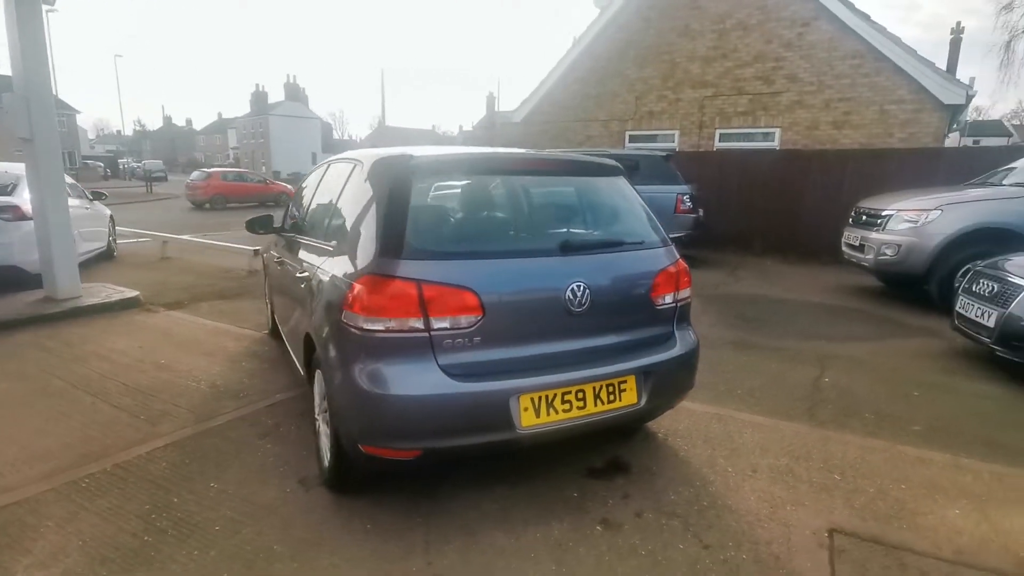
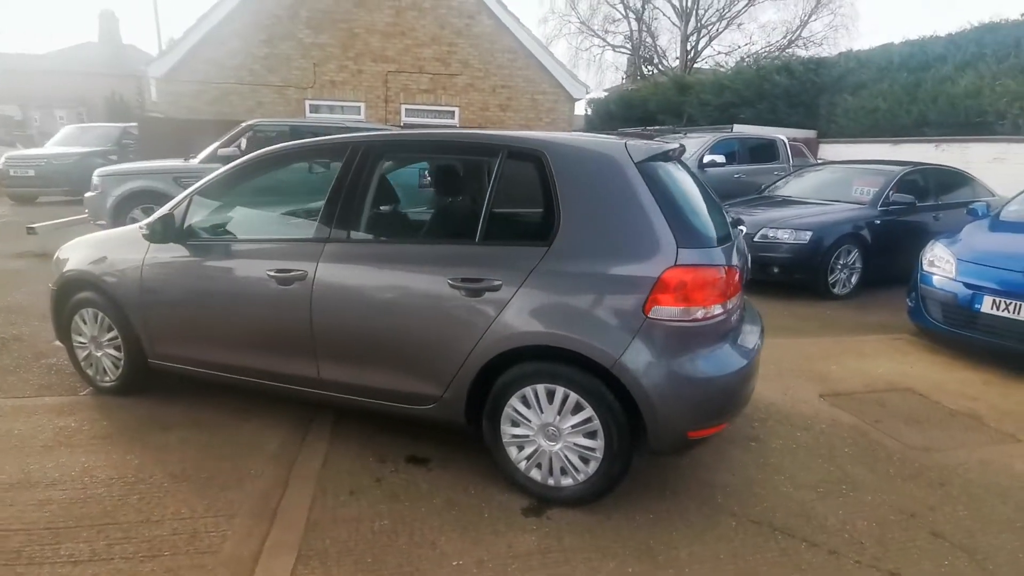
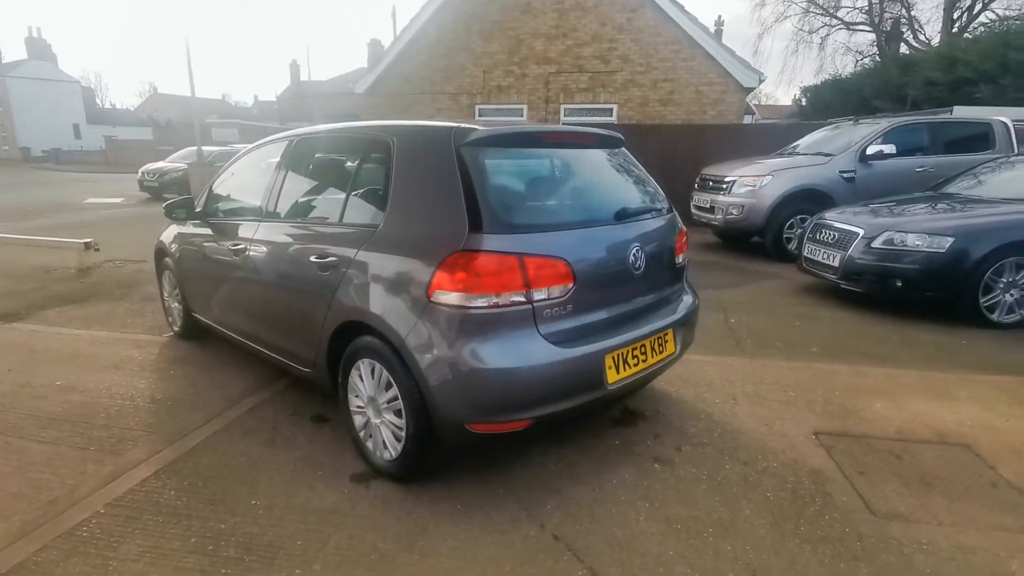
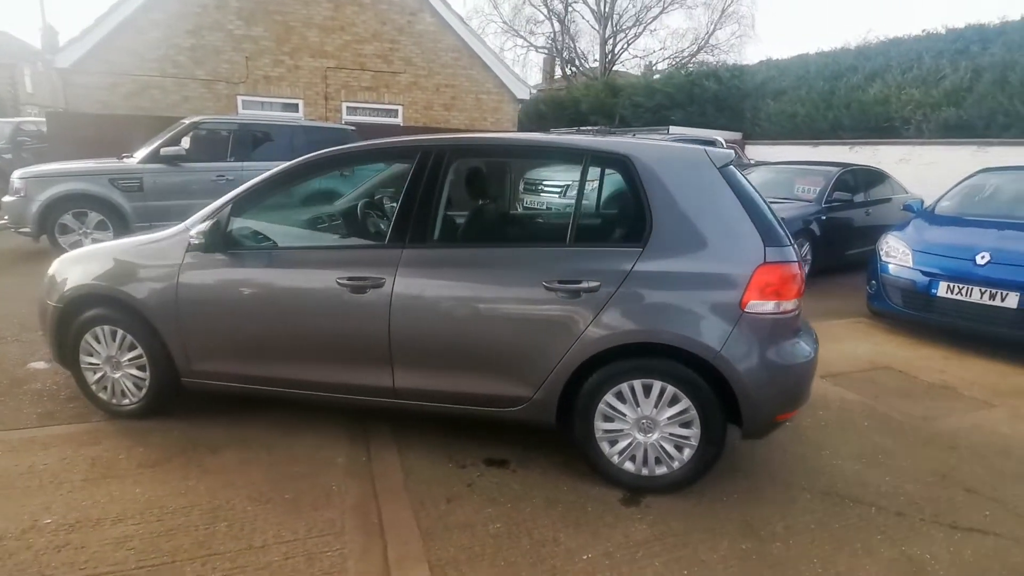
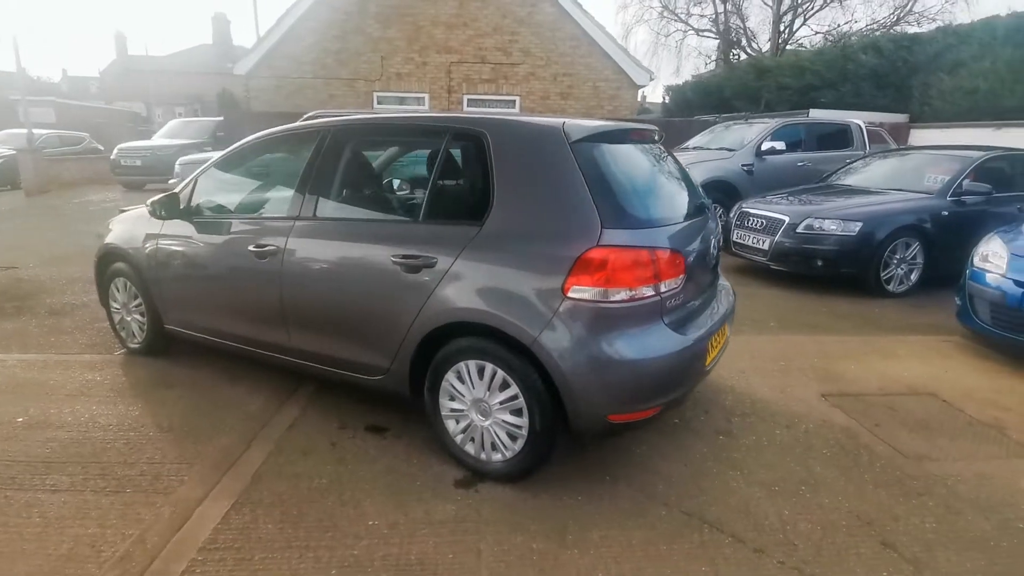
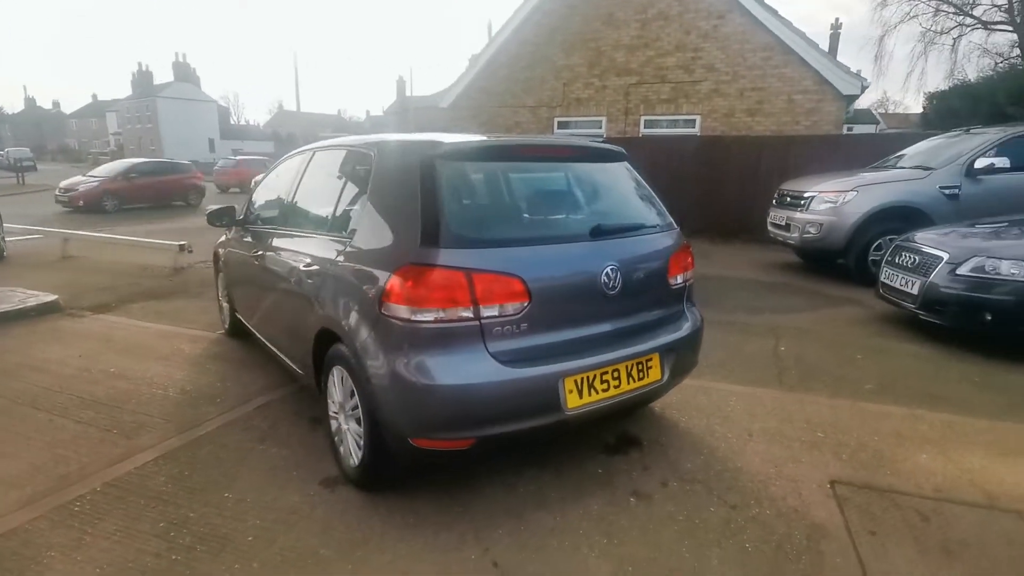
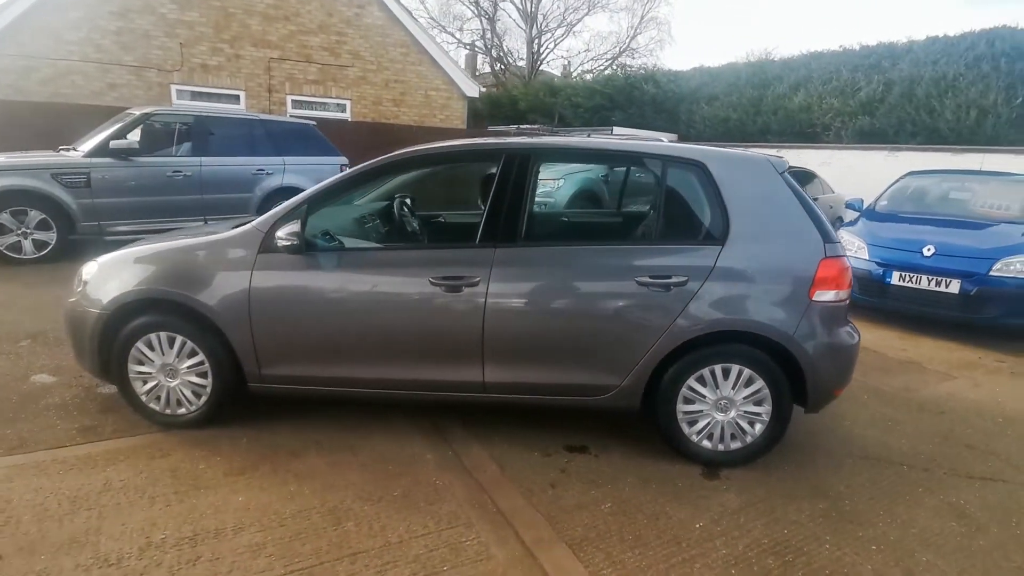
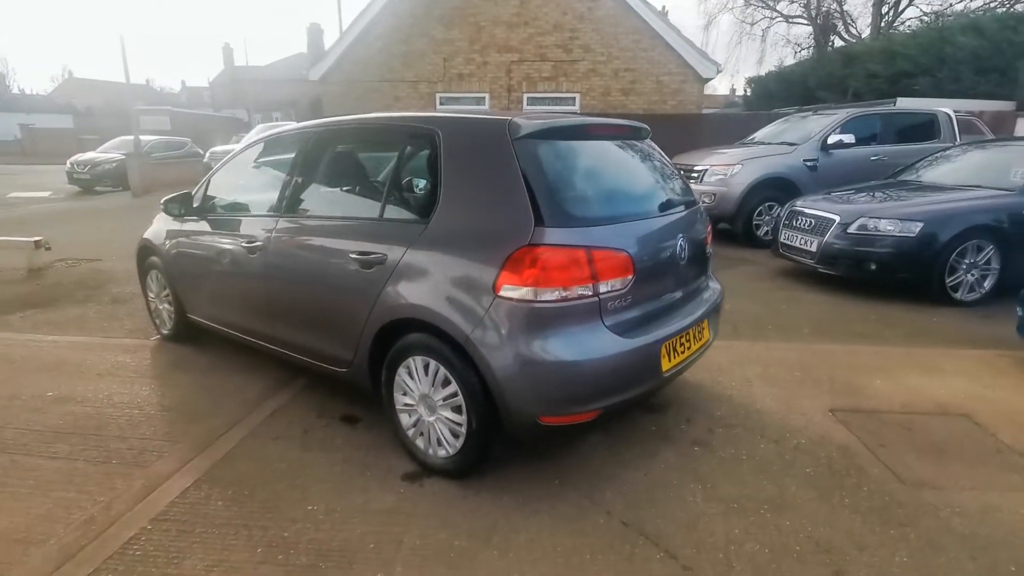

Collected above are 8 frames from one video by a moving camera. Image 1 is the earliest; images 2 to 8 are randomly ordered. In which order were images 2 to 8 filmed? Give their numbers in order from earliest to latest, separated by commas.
6, 3, 8, 5, 2, 4, 7
